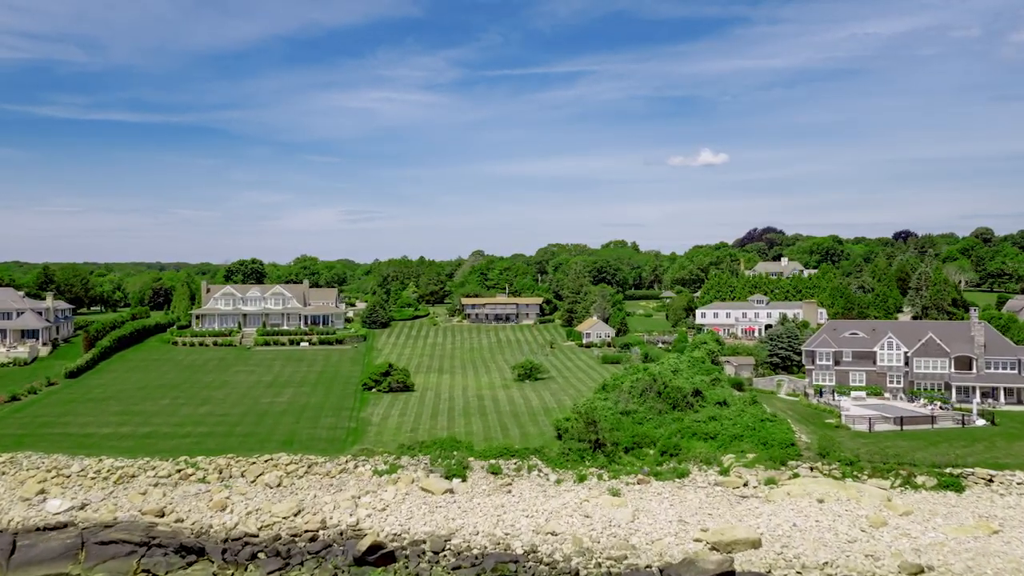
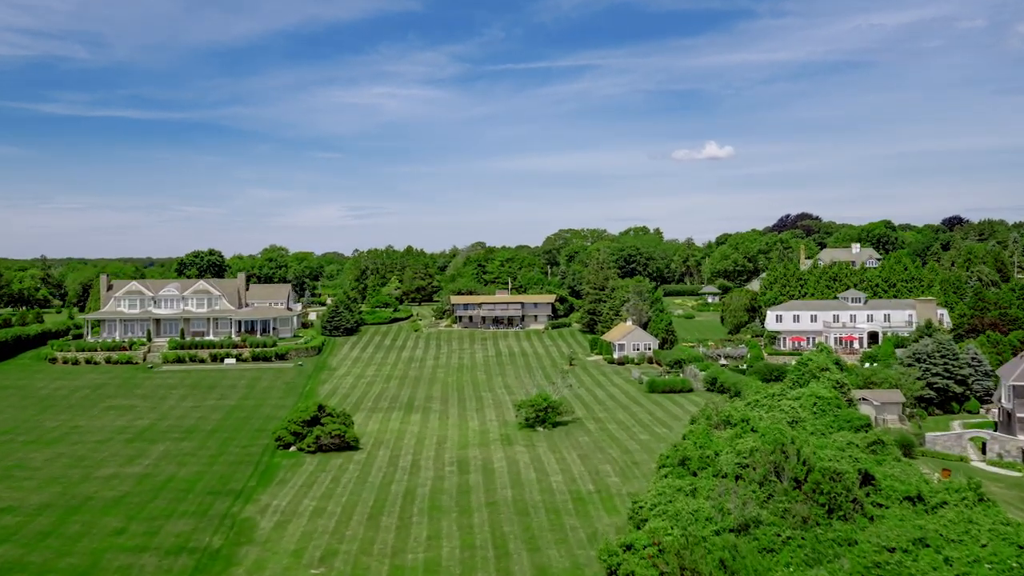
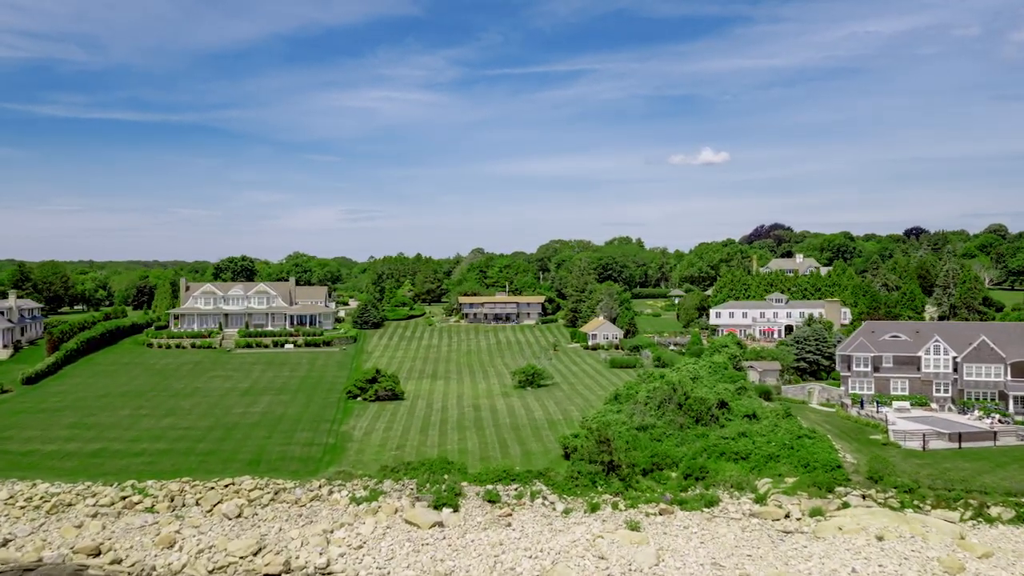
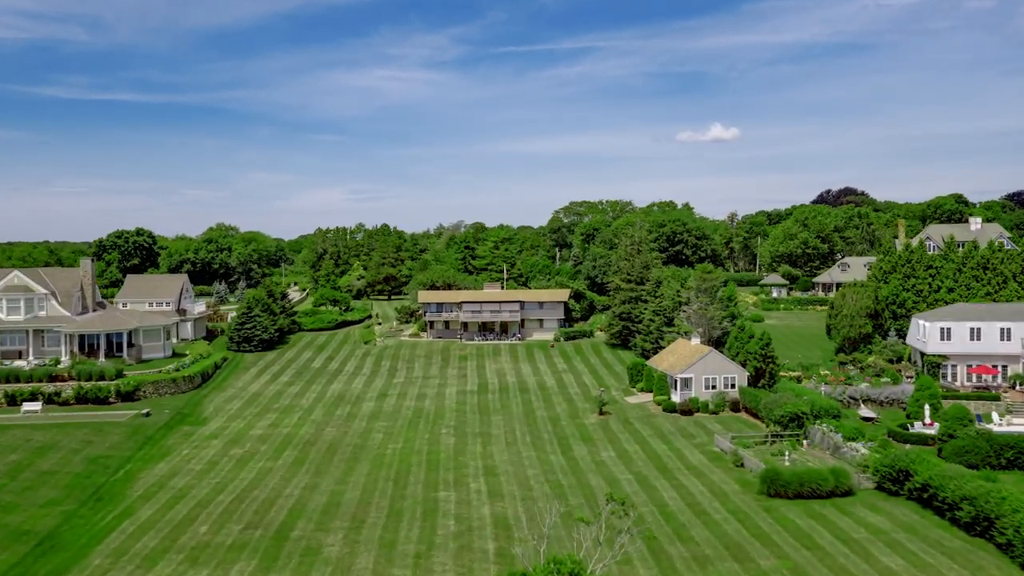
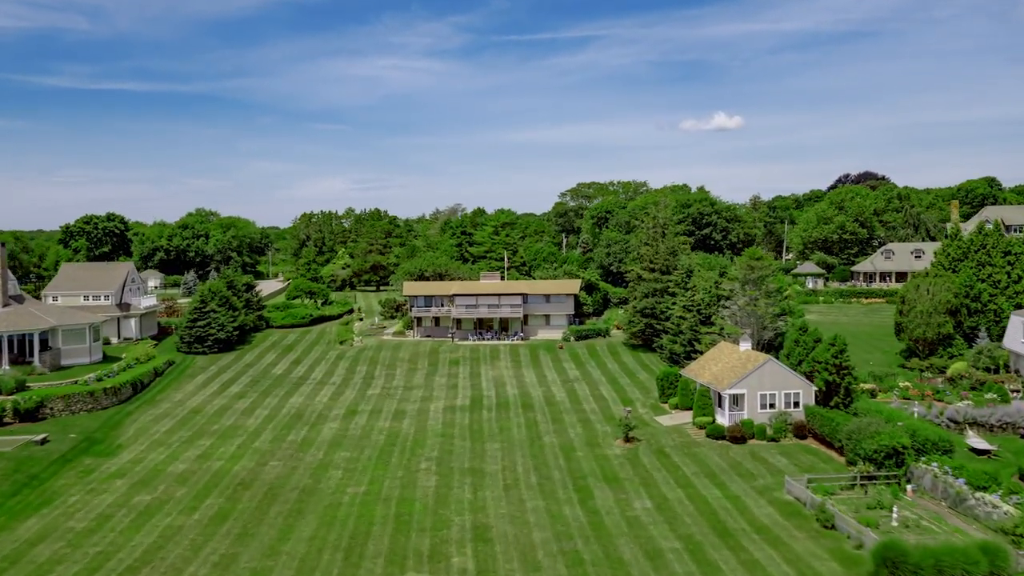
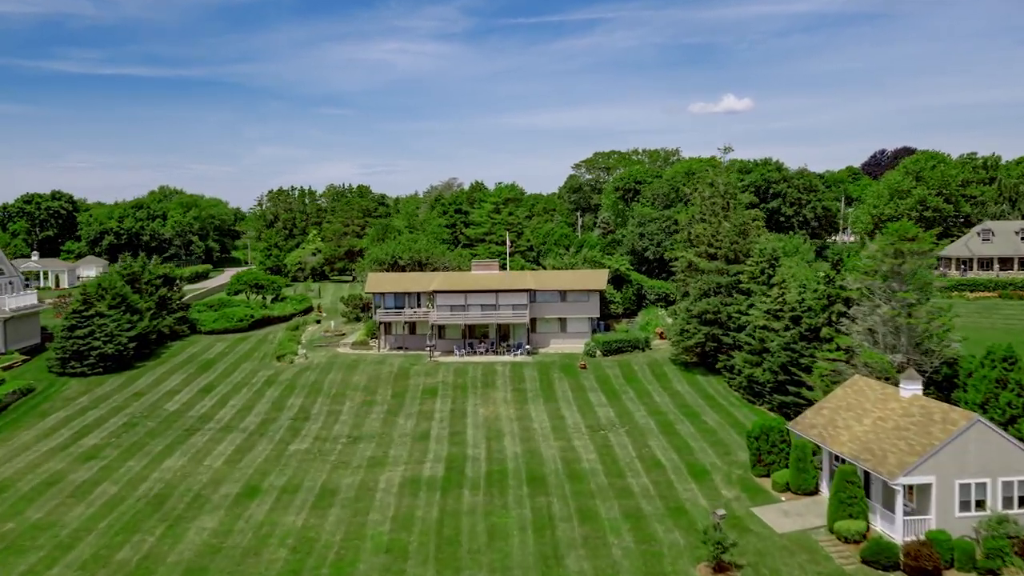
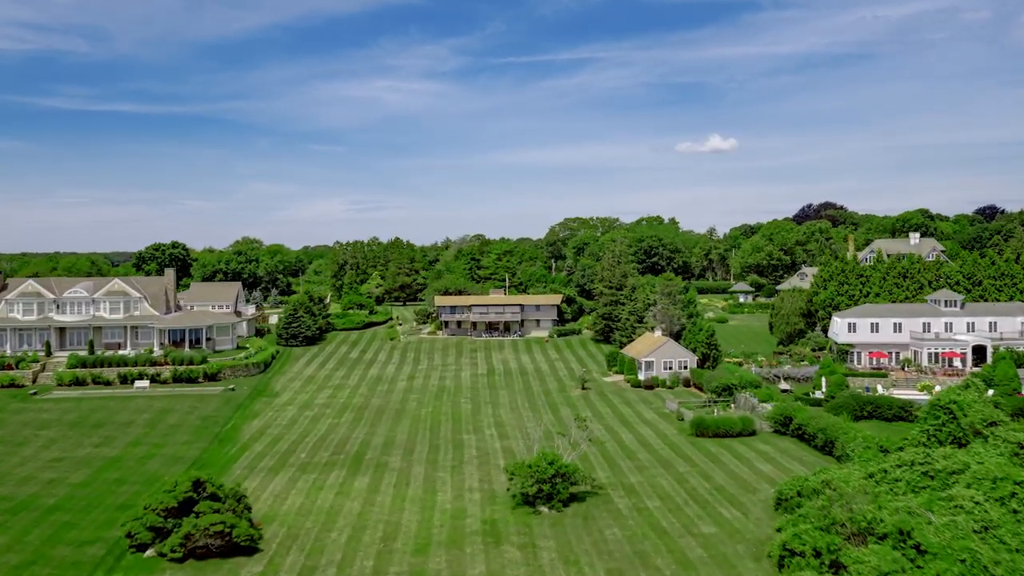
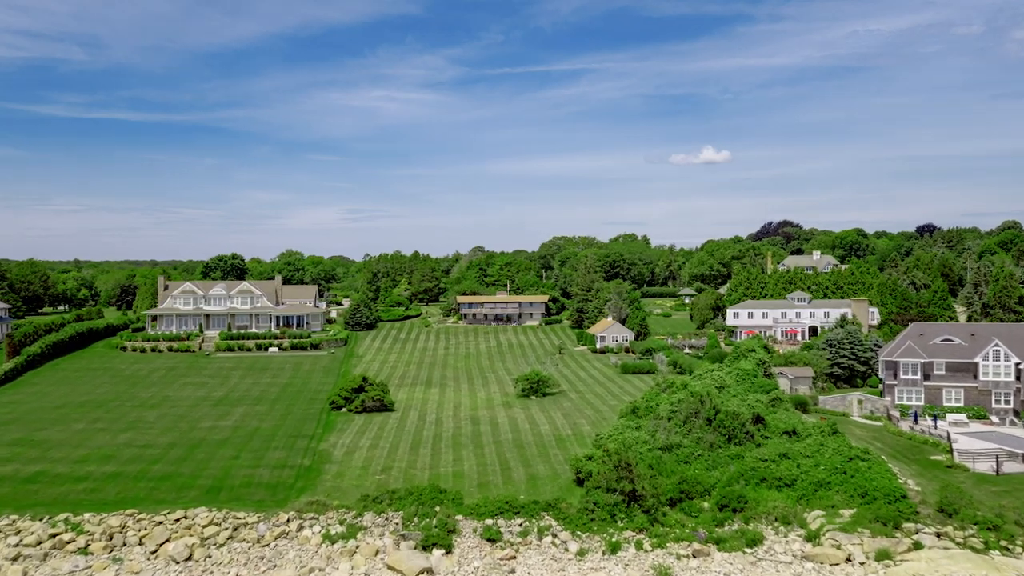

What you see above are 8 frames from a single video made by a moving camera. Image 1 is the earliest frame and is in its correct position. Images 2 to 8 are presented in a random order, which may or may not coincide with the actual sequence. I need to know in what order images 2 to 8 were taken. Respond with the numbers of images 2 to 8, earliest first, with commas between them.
3, 8, 2, 7, 4, 5, 6
